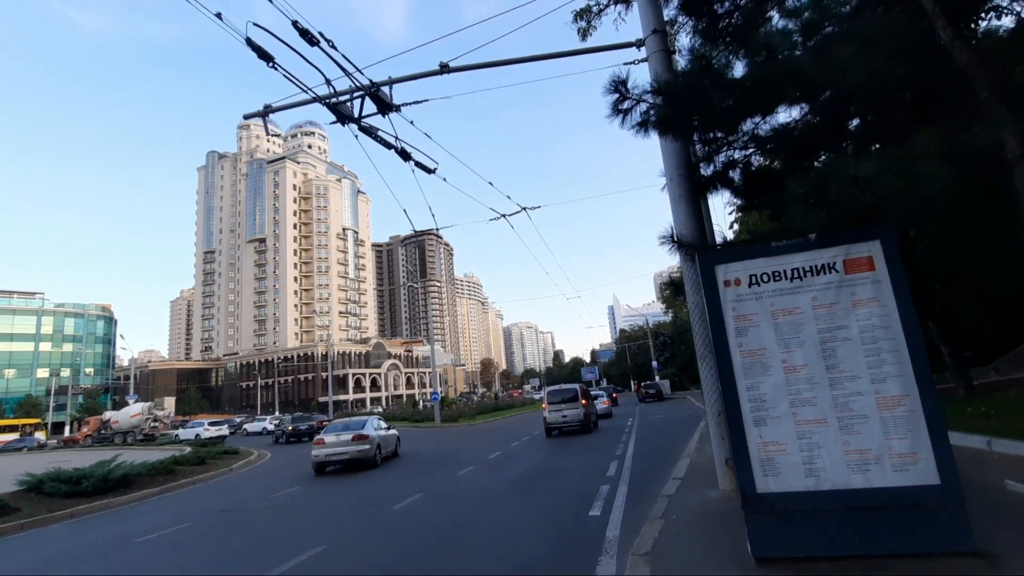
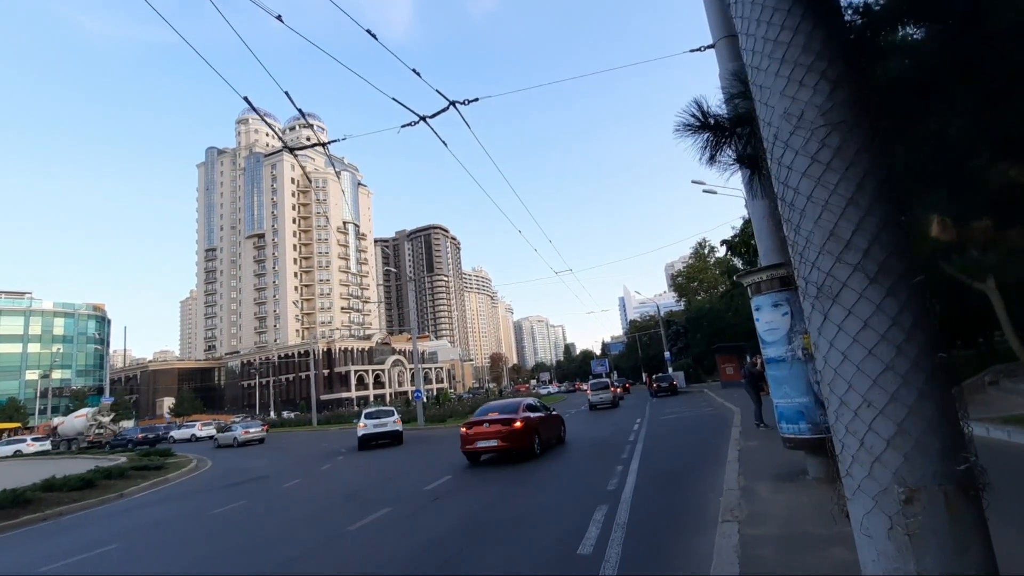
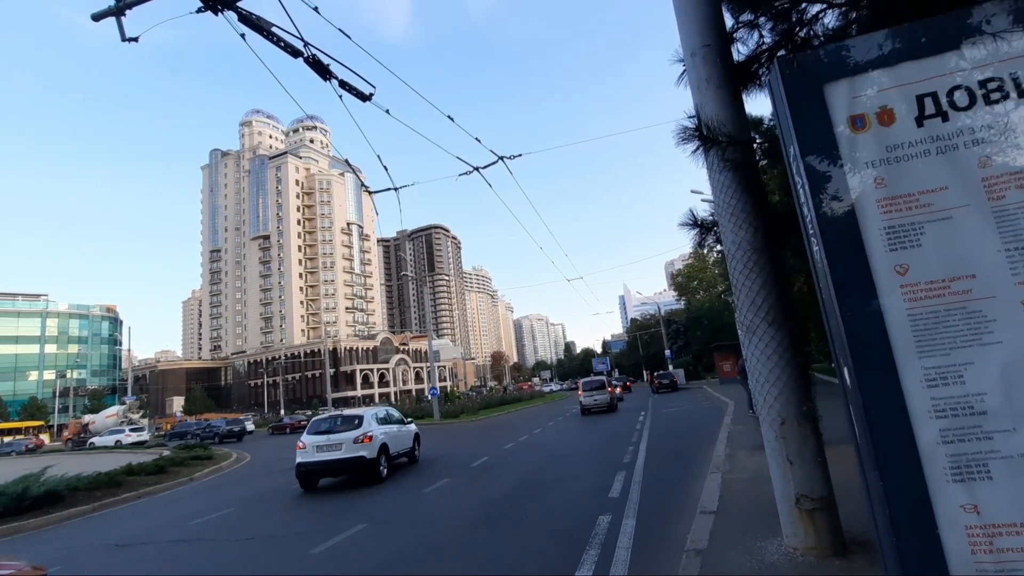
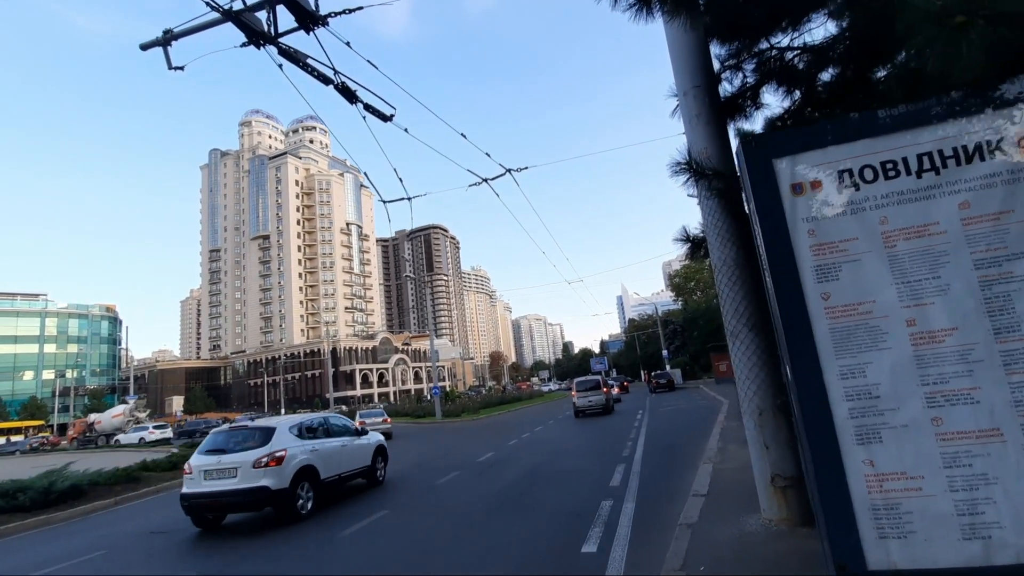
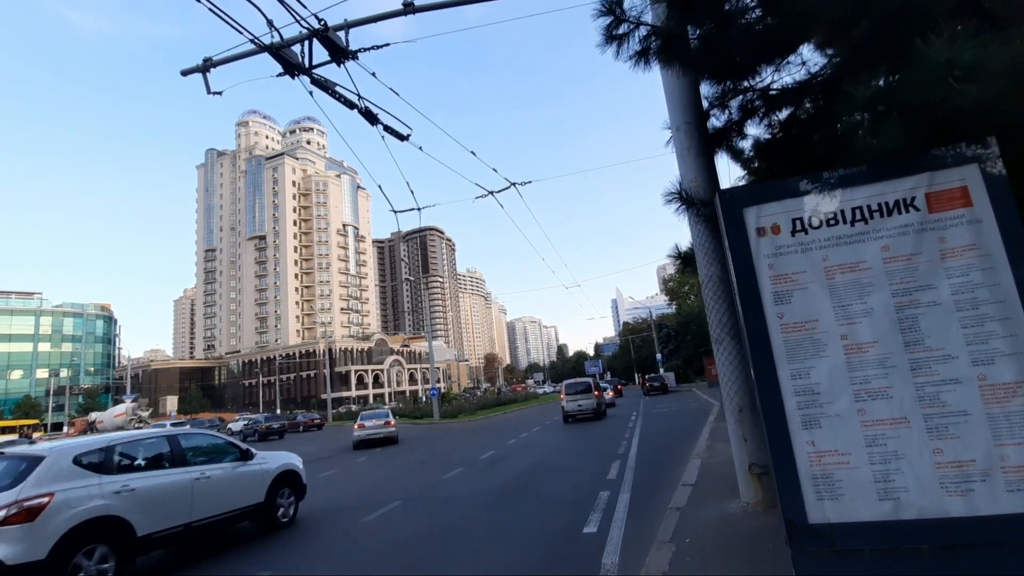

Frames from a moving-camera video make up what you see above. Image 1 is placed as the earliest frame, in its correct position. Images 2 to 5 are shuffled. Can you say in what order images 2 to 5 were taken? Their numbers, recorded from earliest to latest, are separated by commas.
5, 4, 3, 2
